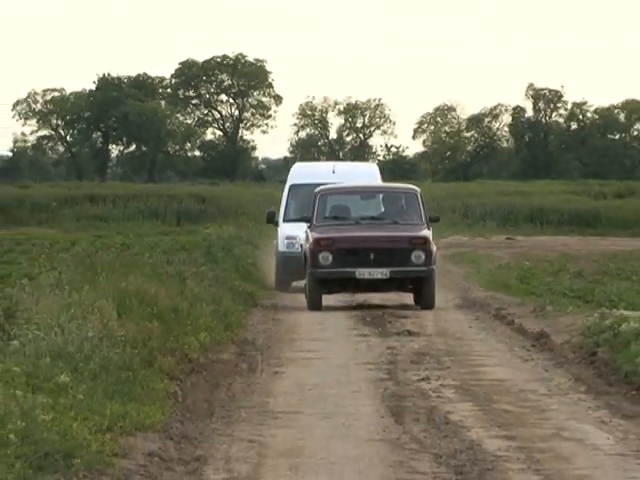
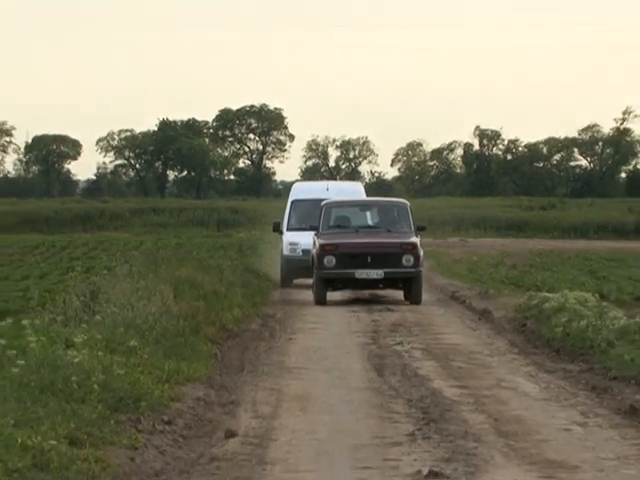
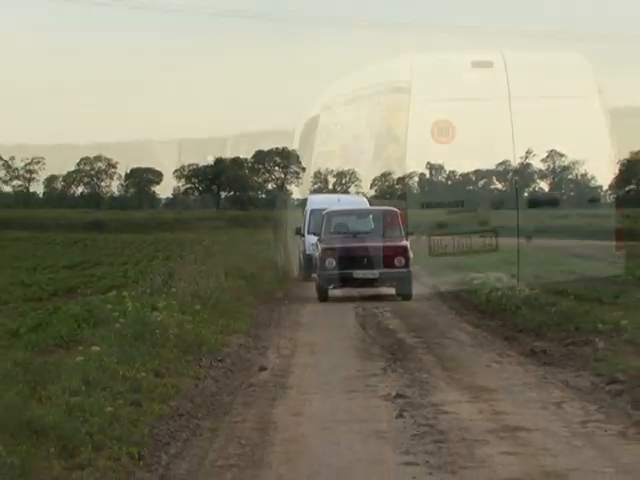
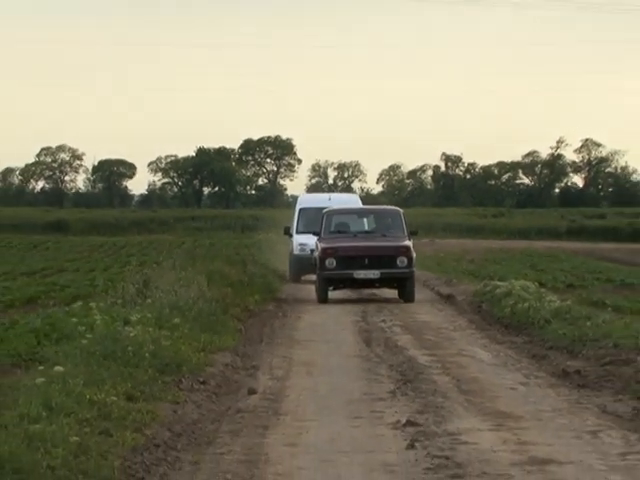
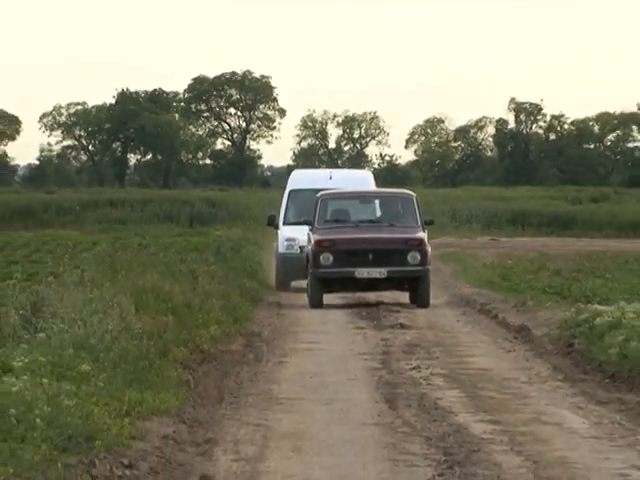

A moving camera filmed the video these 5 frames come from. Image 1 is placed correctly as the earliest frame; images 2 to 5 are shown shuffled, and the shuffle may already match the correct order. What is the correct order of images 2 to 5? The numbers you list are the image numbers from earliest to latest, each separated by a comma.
5, 2, 4, 3
